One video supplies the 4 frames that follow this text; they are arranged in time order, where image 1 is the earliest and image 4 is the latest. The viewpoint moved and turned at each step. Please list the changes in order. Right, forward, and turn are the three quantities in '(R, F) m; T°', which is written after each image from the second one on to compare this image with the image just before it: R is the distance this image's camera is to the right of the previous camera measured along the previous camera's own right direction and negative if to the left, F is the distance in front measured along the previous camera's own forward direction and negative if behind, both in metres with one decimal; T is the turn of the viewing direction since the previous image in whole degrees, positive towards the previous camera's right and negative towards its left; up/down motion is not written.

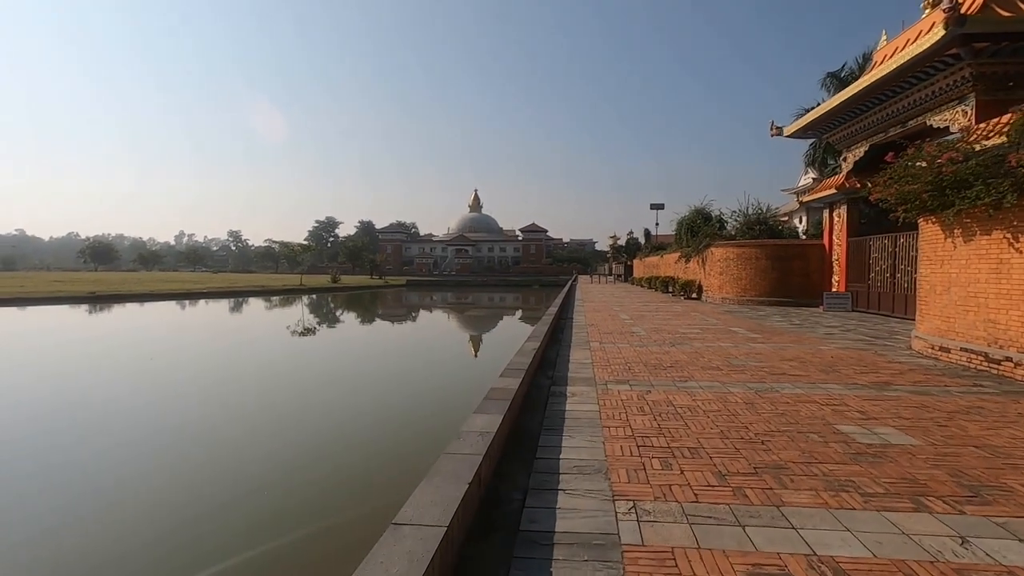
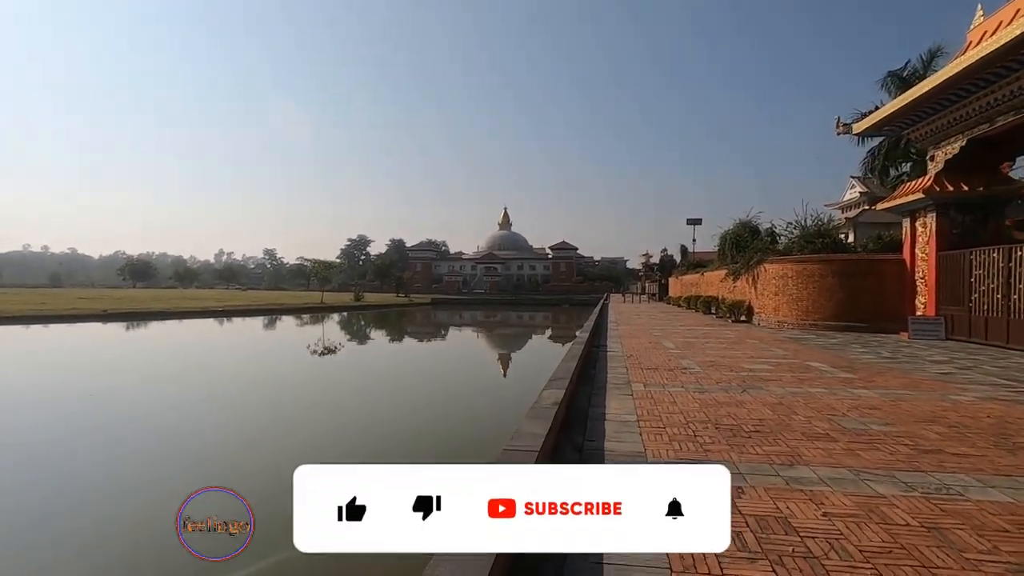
(+0.1, +1.6) m; -3°
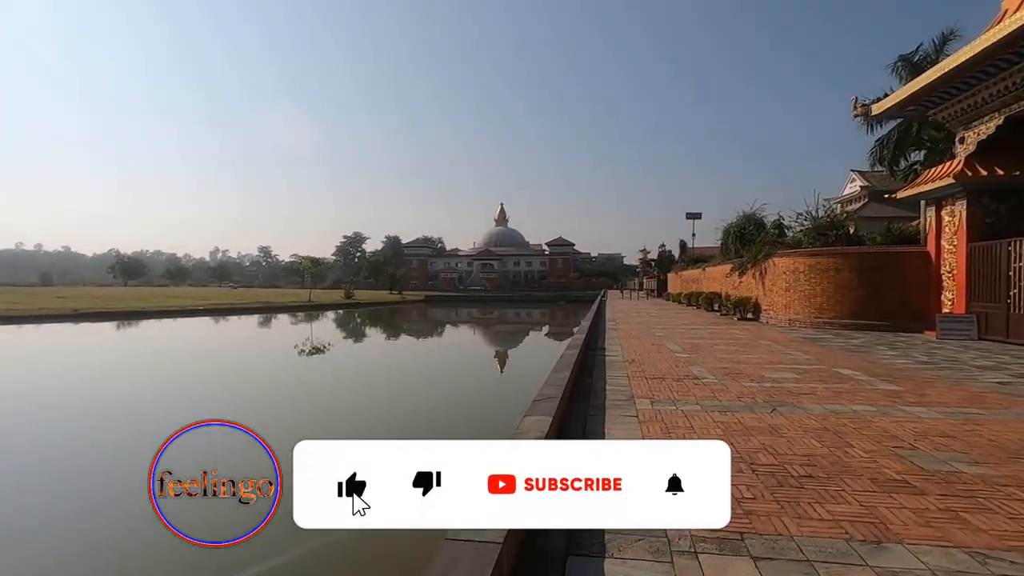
(+0.2, +1.0) m; 0°
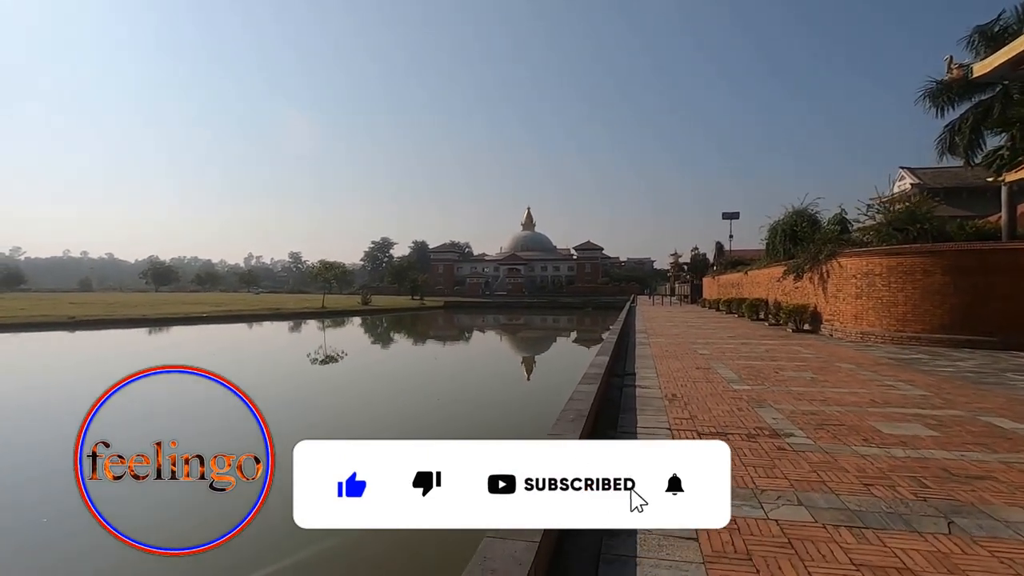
(+0.3, +1.9) m; -3°
